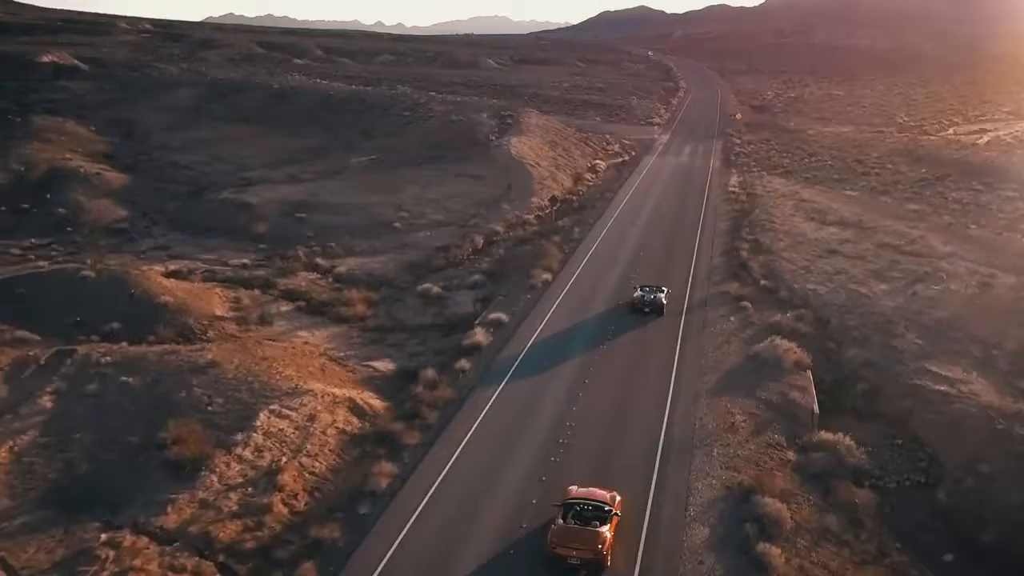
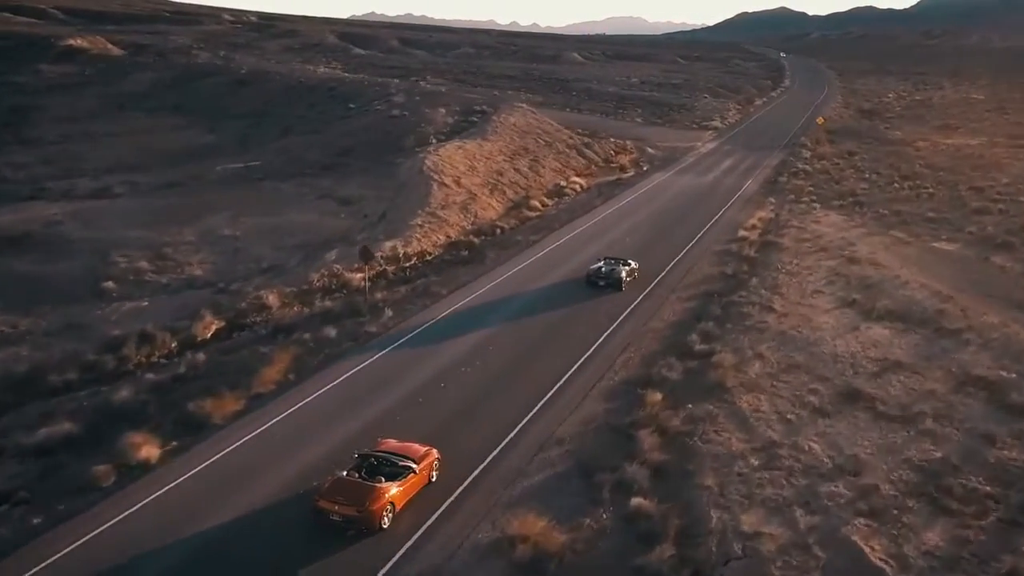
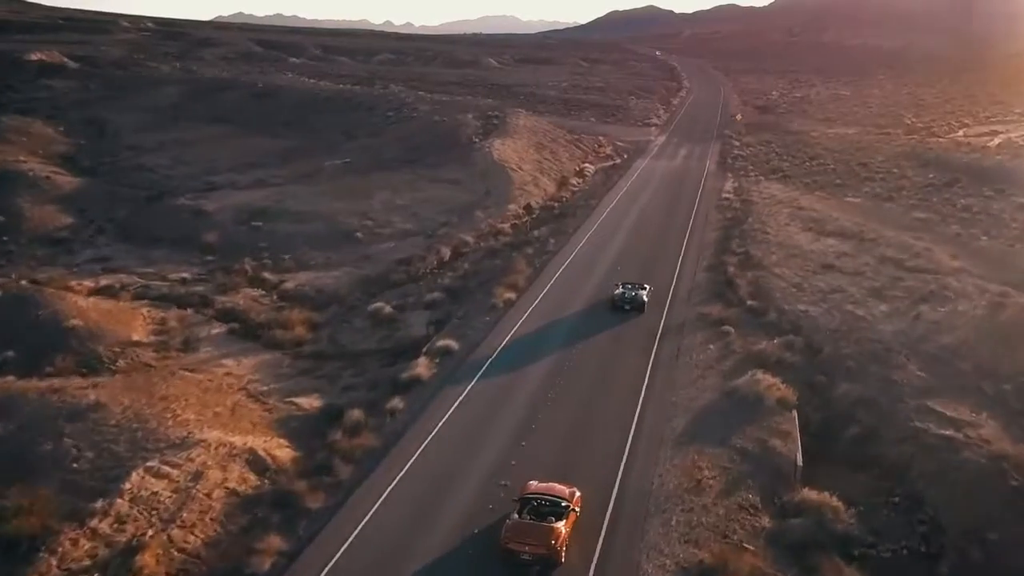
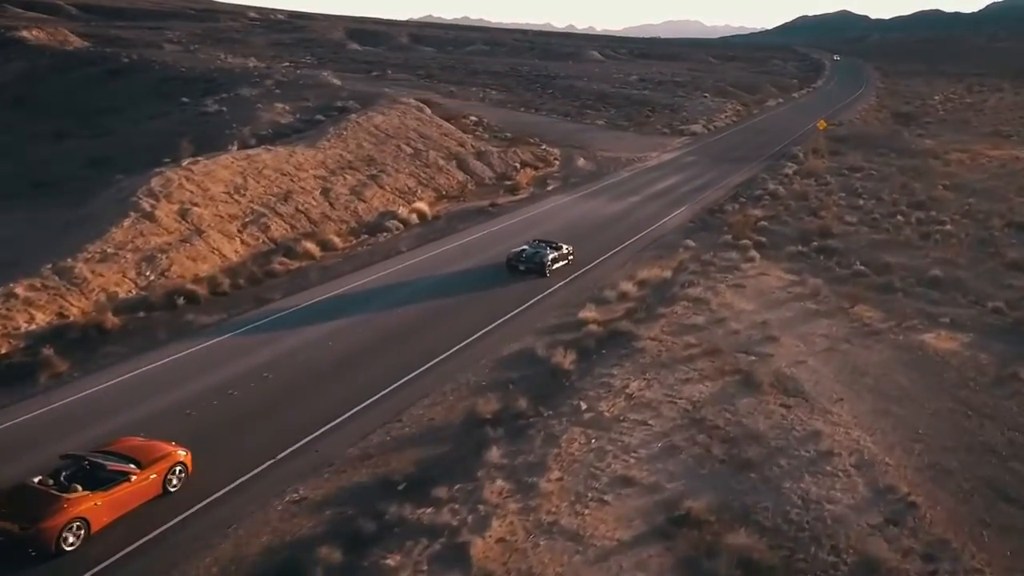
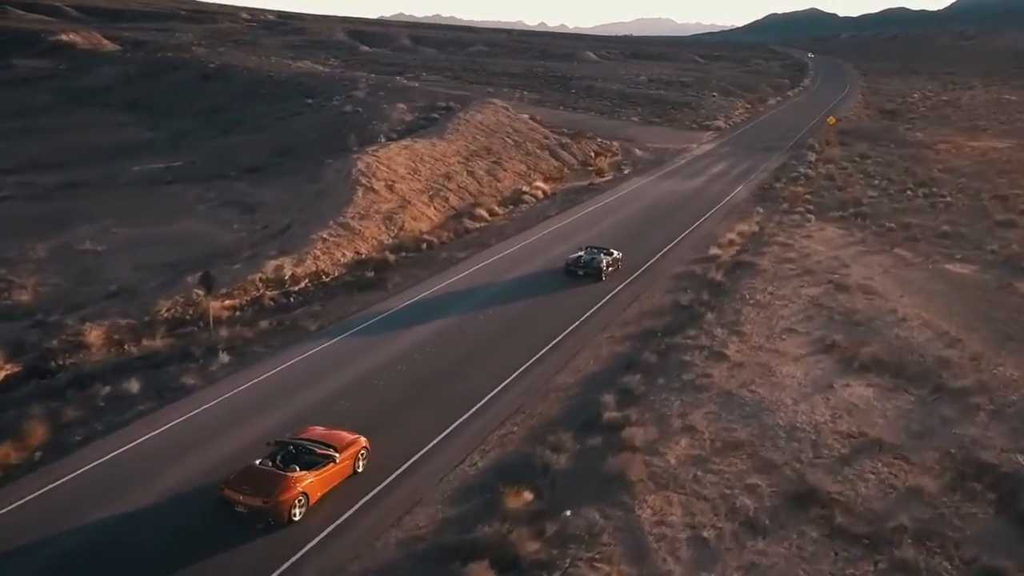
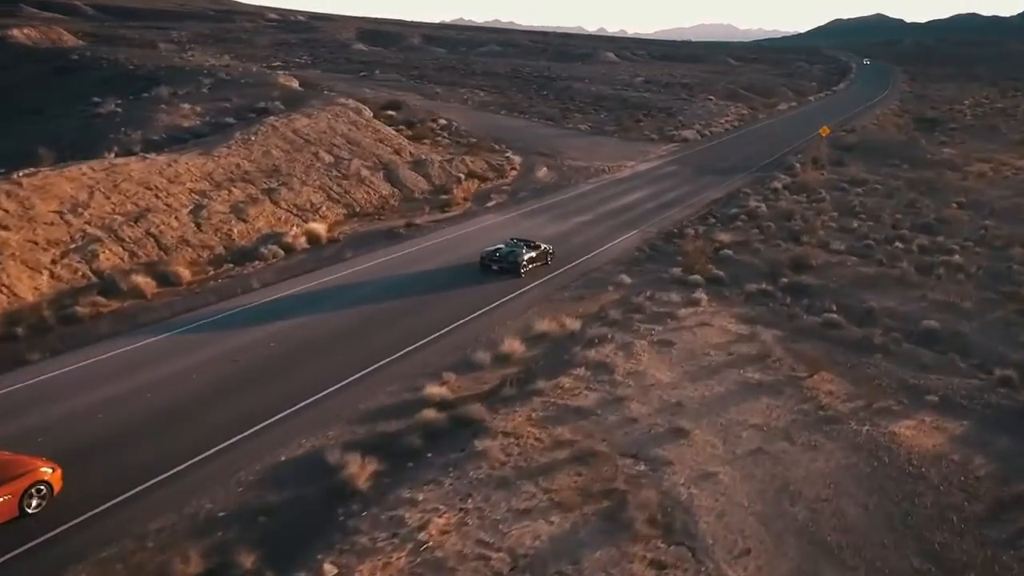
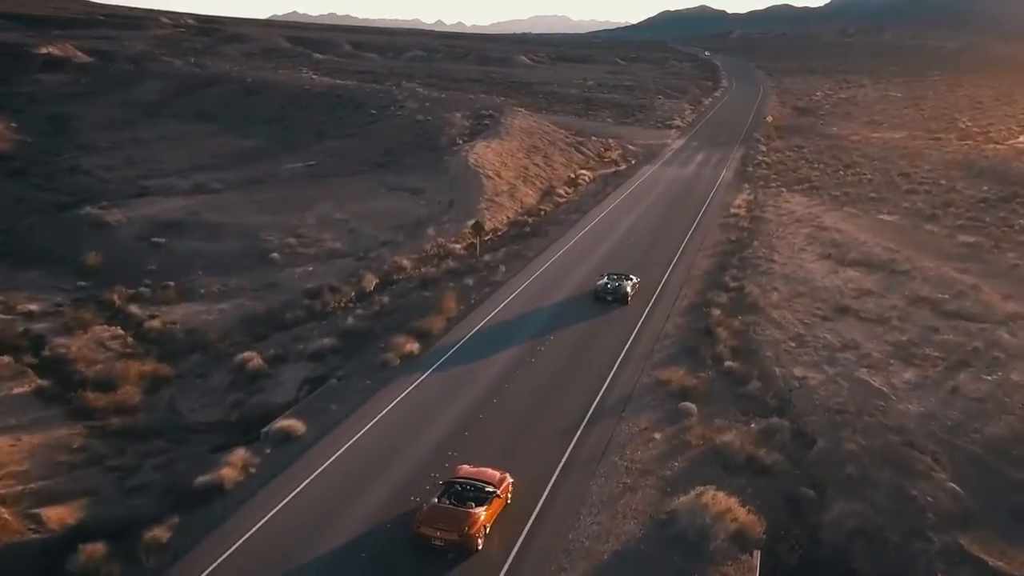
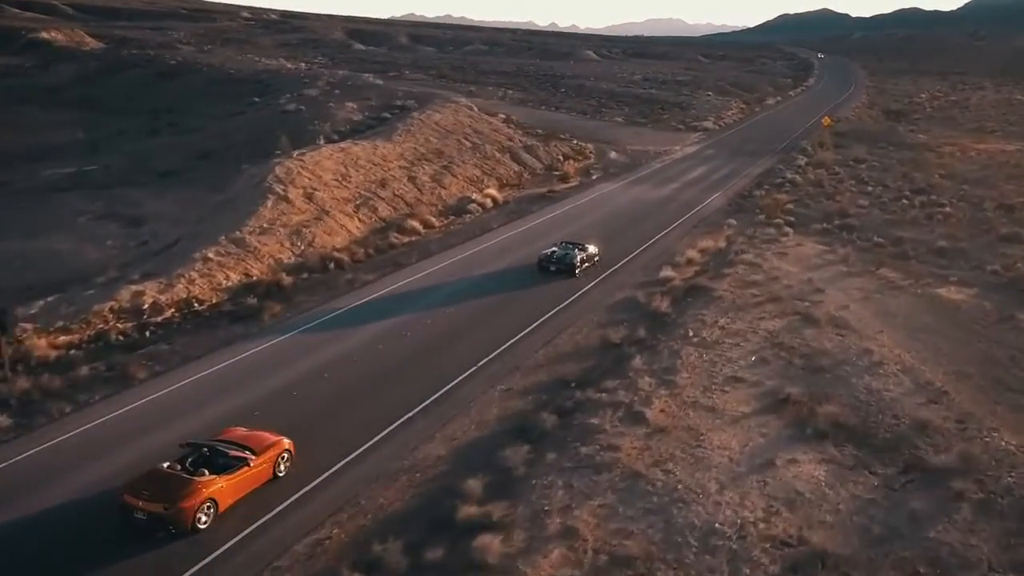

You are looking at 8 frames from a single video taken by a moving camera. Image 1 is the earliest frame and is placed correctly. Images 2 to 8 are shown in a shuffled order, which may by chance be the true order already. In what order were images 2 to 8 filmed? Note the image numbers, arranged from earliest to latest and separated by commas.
3, 7, 2, 5, 8, 4, 6
